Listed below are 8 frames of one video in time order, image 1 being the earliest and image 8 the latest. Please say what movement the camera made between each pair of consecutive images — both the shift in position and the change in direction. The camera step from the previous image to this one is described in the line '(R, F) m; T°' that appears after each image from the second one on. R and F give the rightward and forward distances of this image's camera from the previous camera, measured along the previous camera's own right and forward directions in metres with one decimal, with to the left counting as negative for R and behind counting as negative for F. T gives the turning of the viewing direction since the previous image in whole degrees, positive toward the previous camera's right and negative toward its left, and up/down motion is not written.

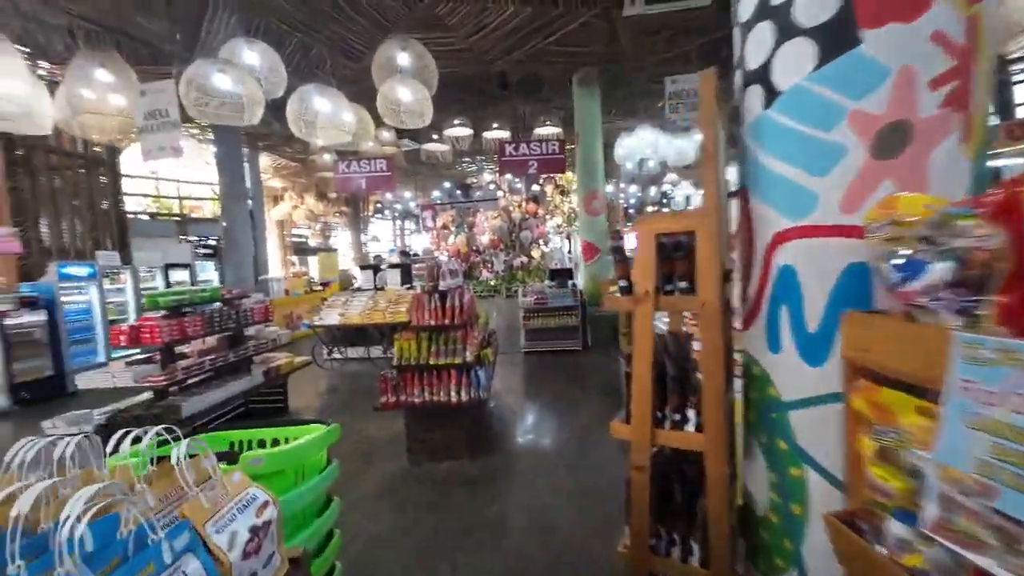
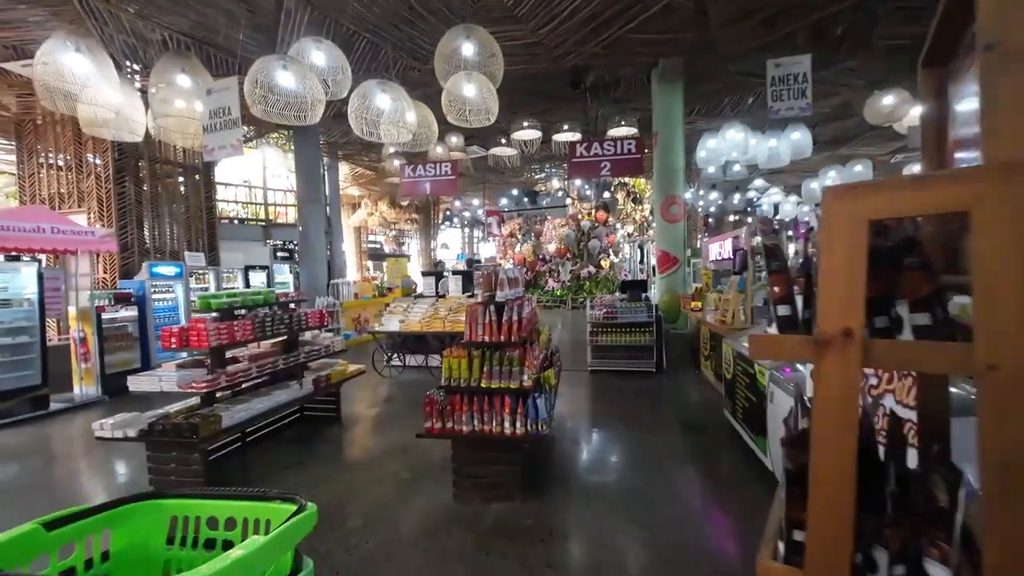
(0.0, +0.5) m; -9°
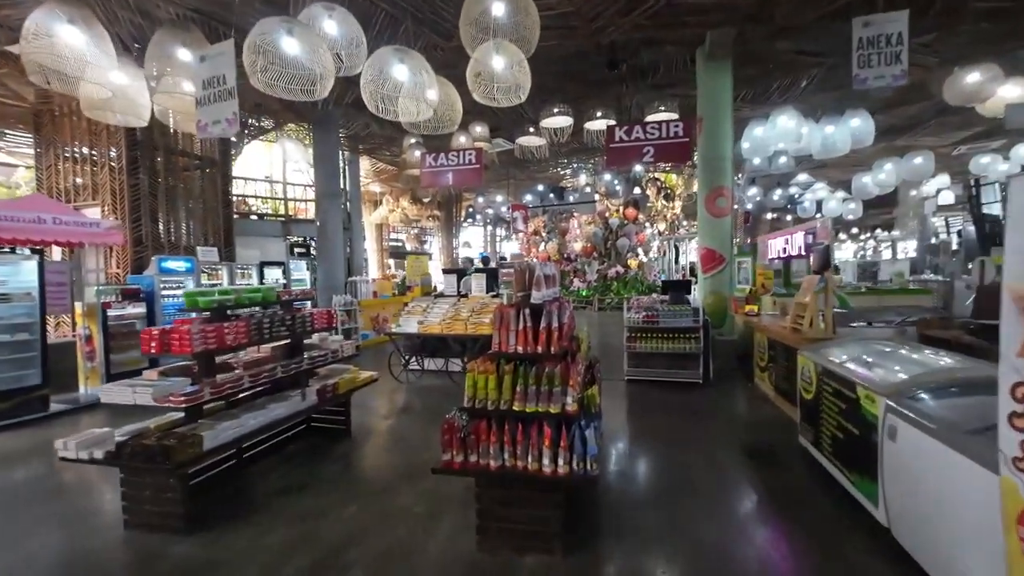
(-0.1, +0.6) m; -3°
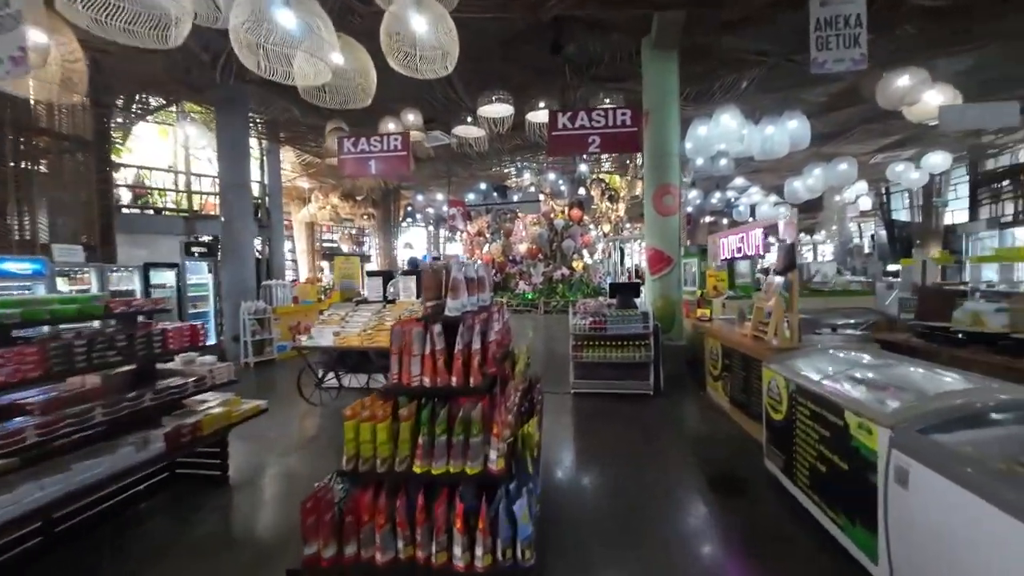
(+0.2, +0.6) m; +7°
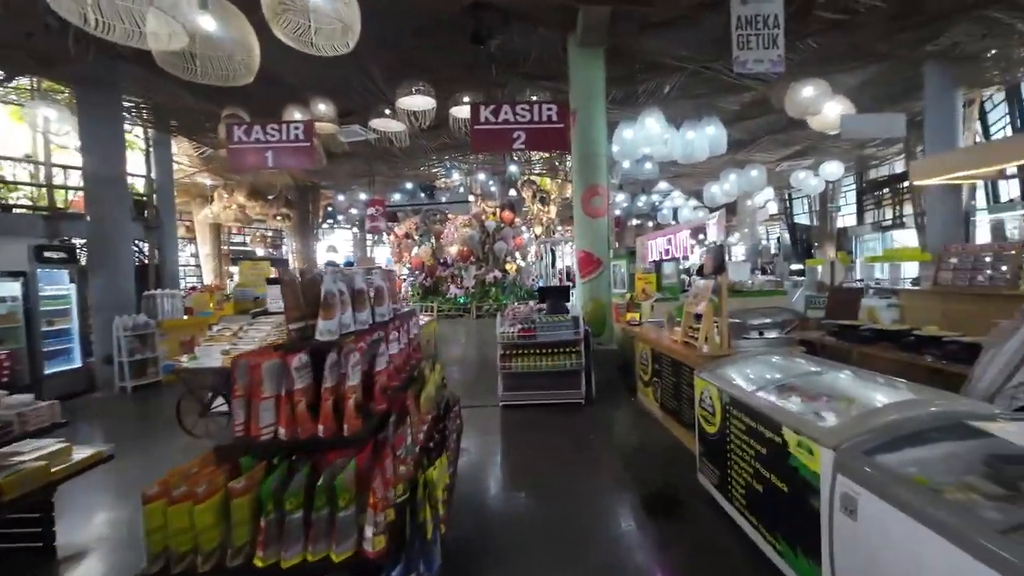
(+0.1, +0.4) m; +8°
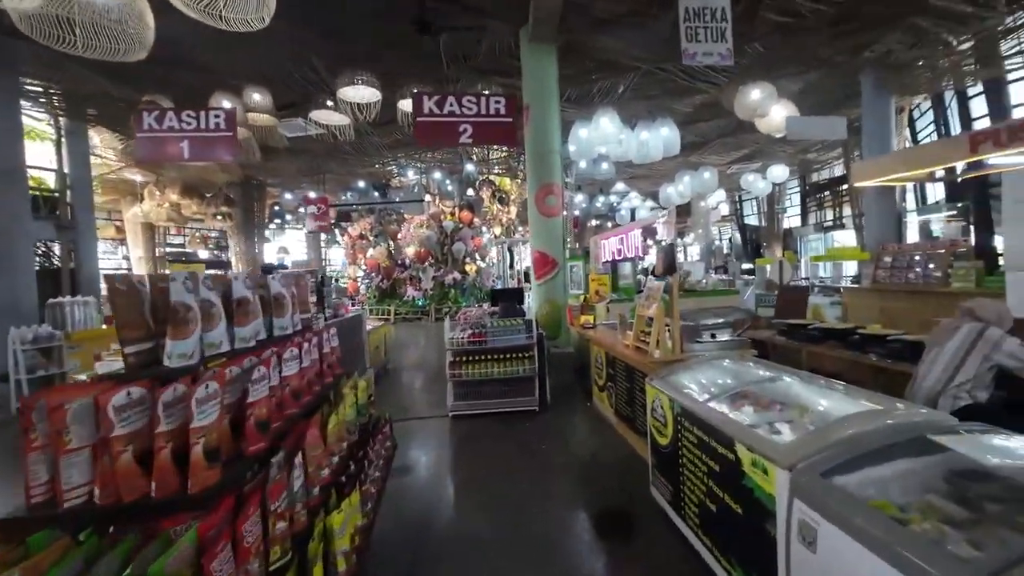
(+0.2, +0.2) m; +5°
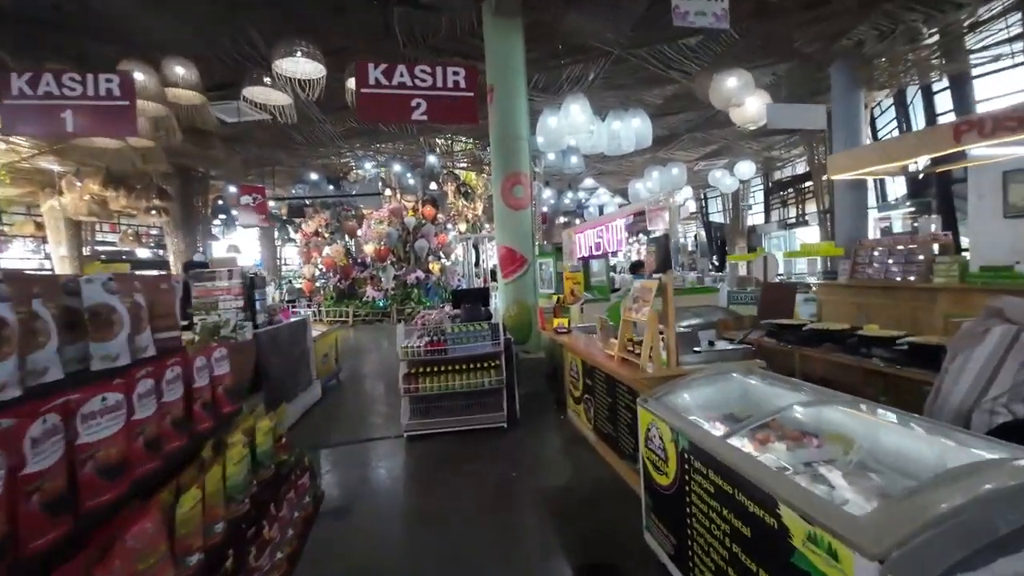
(0.0, +0.5) m; +4°
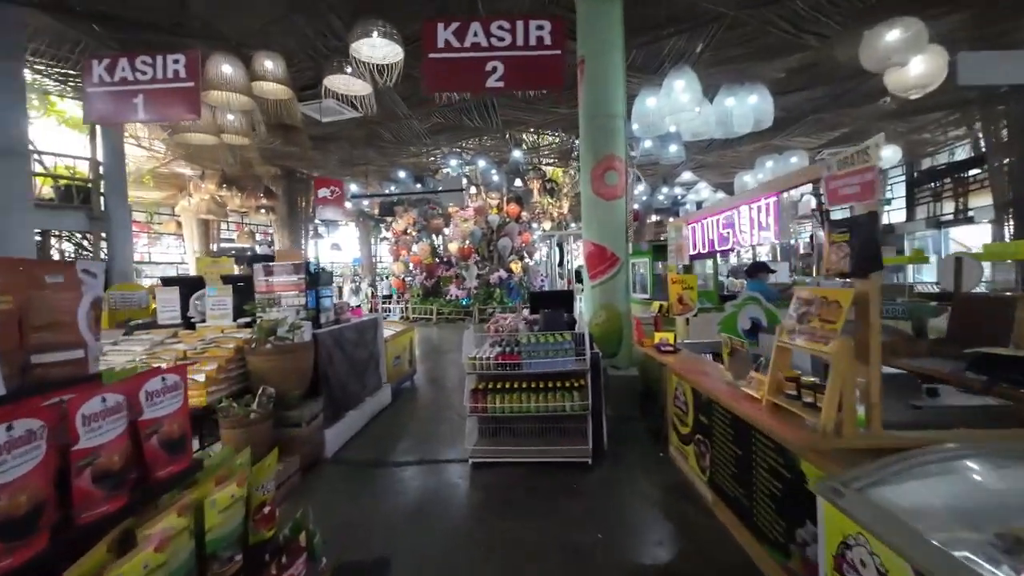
(0.0, +0.7) m; -11°
